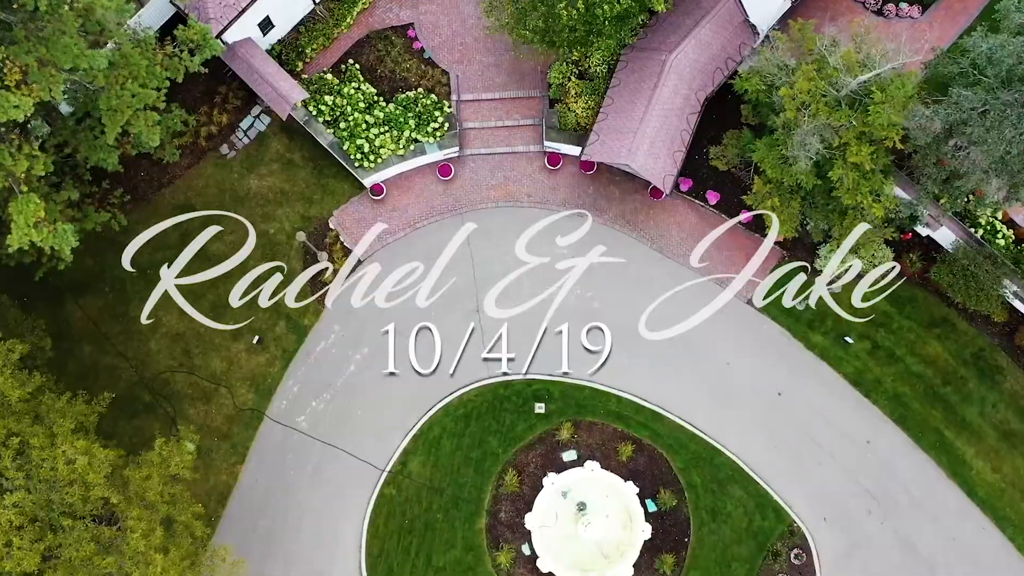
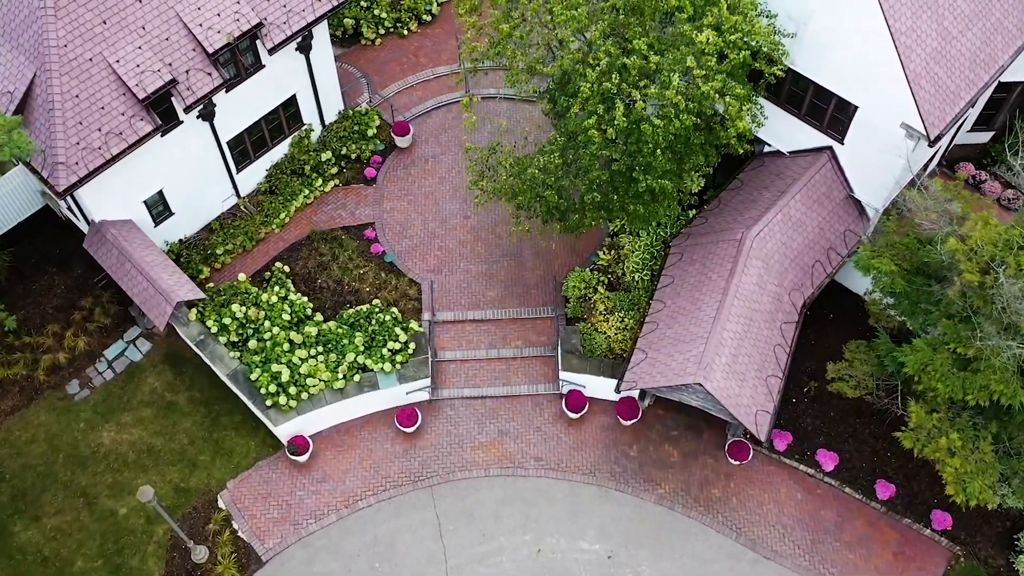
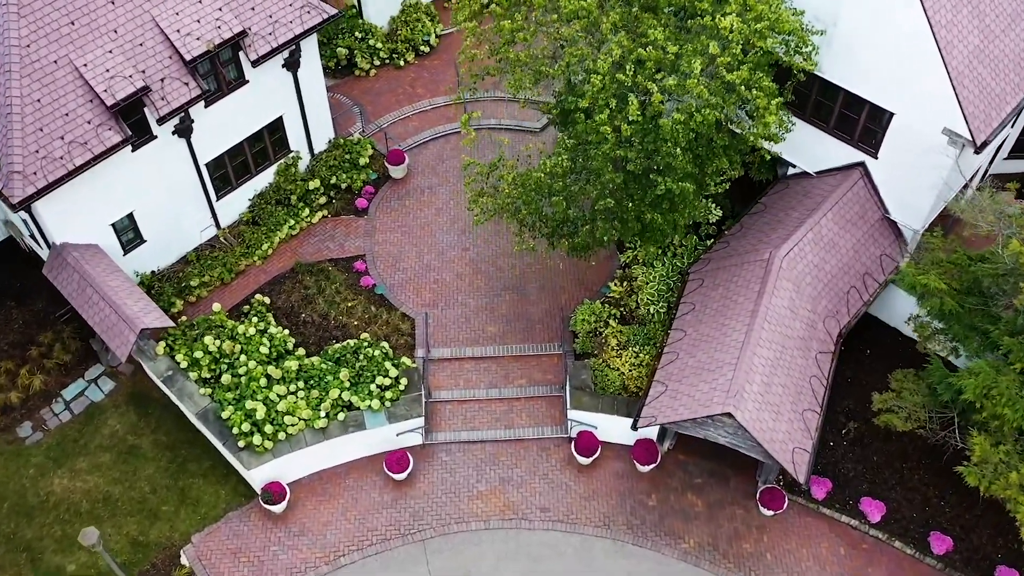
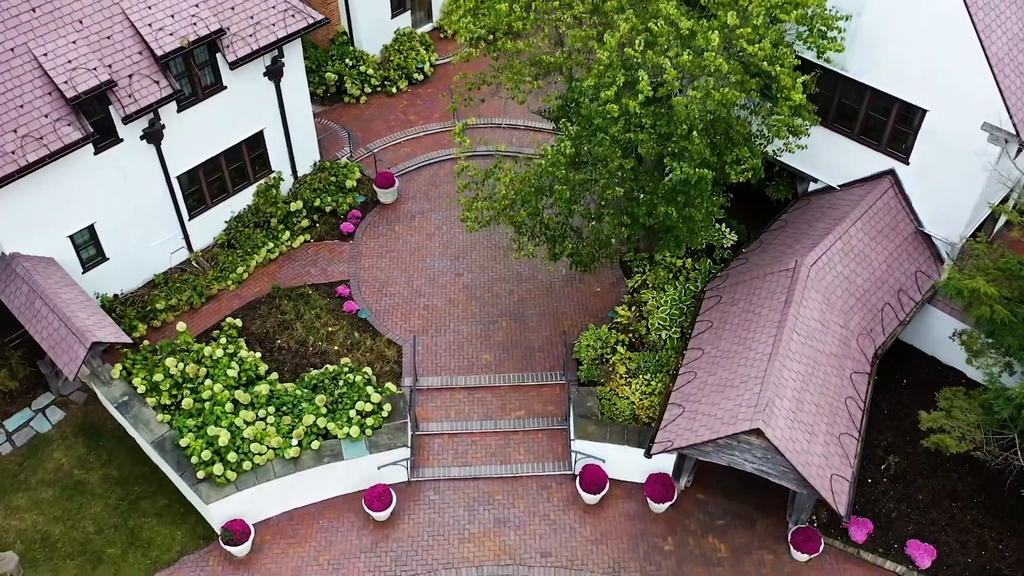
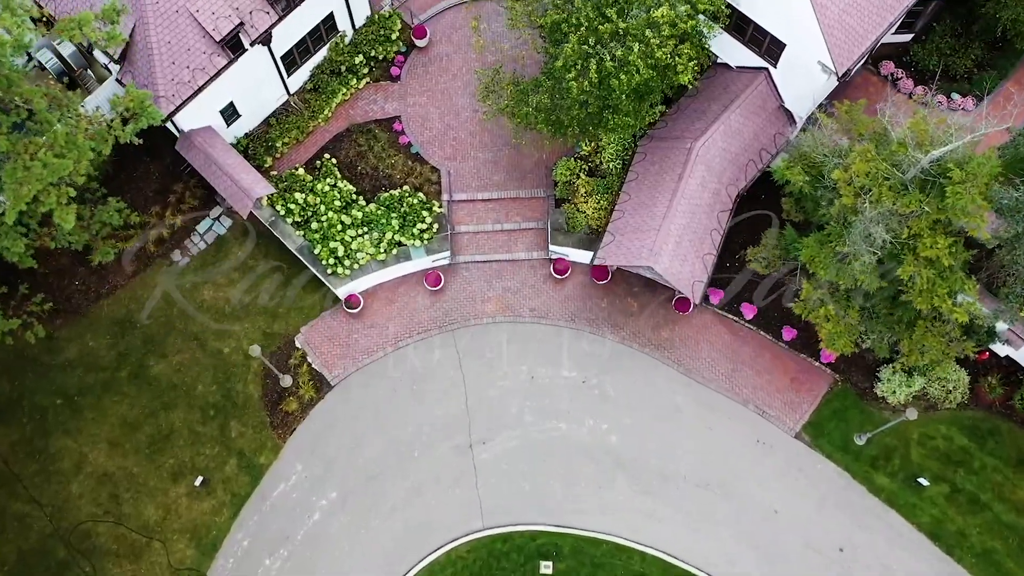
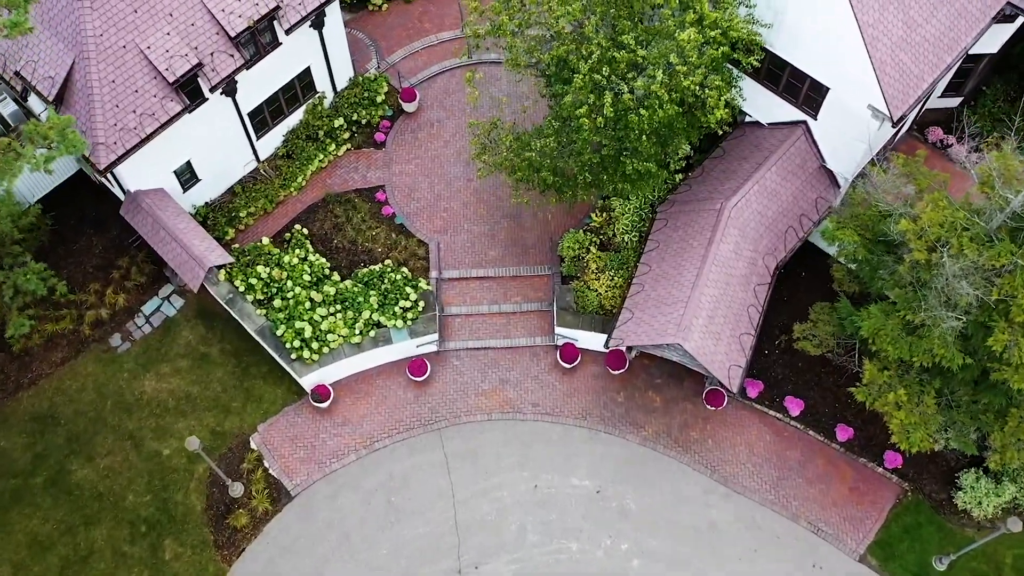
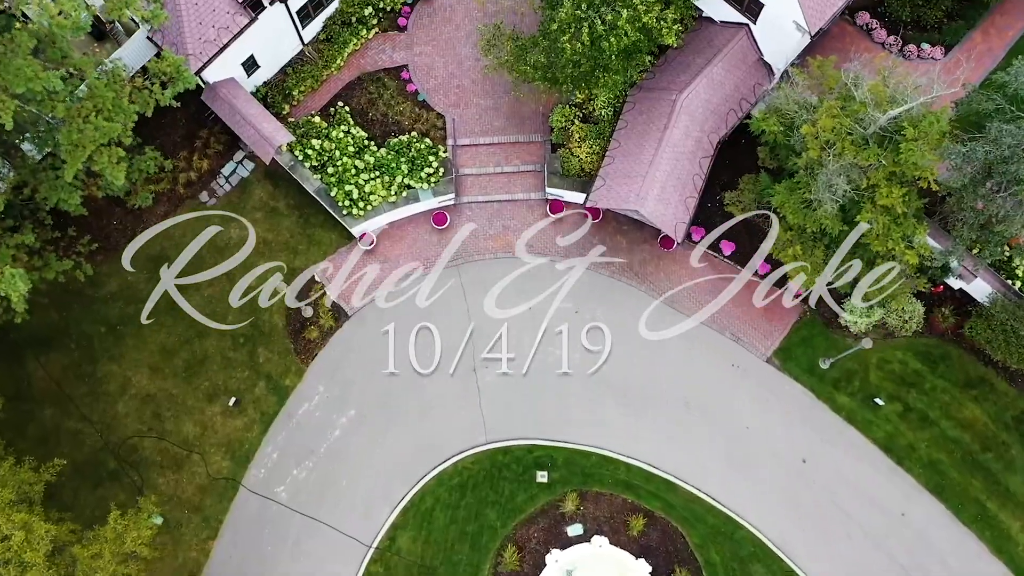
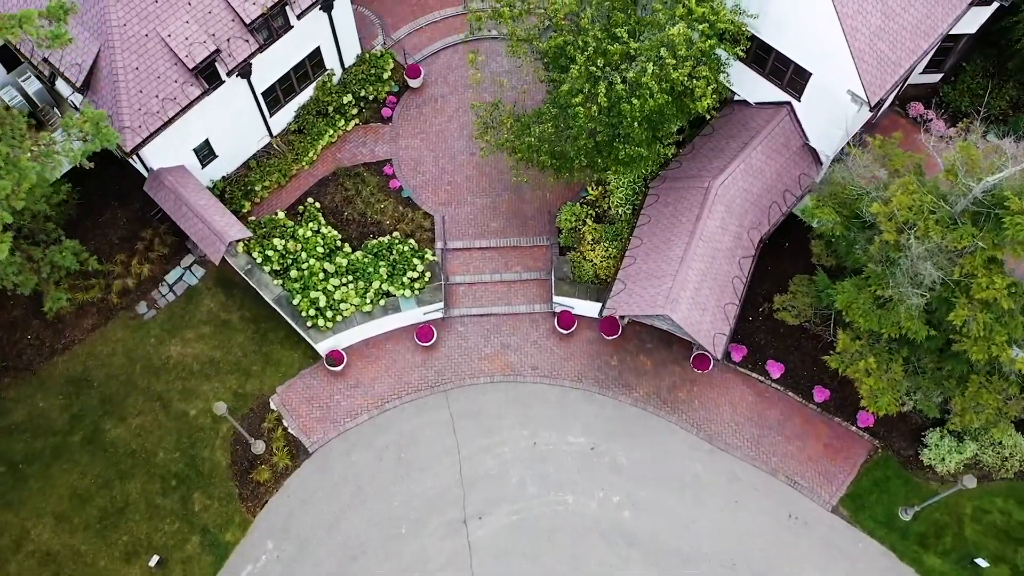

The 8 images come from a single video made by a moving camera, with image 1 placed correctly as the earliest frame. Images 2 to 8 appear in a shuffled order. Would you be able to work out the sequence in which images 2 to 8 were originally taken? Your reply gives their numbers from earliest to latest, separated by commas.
7, 5, 8, 6, 2, 3, 4
